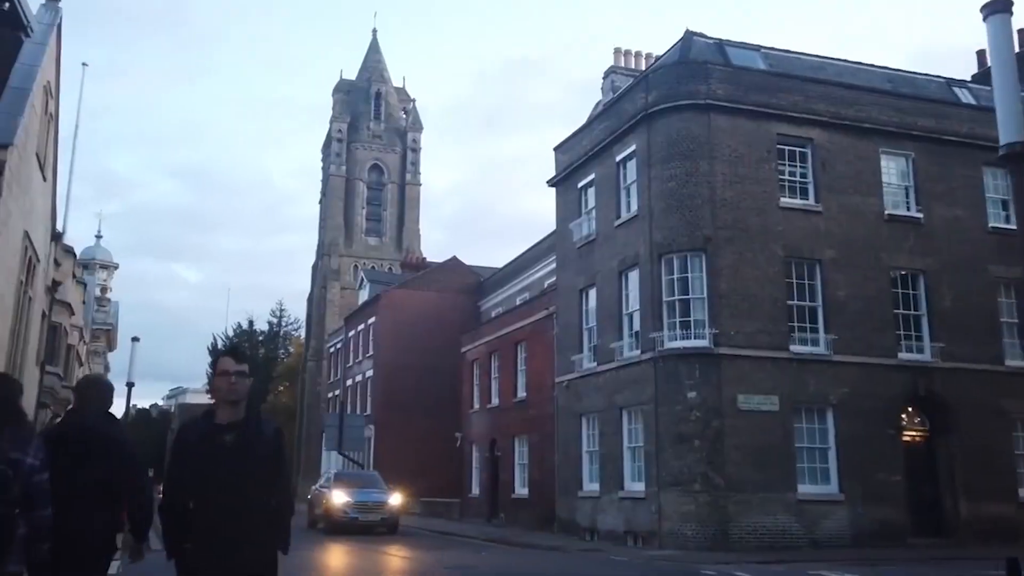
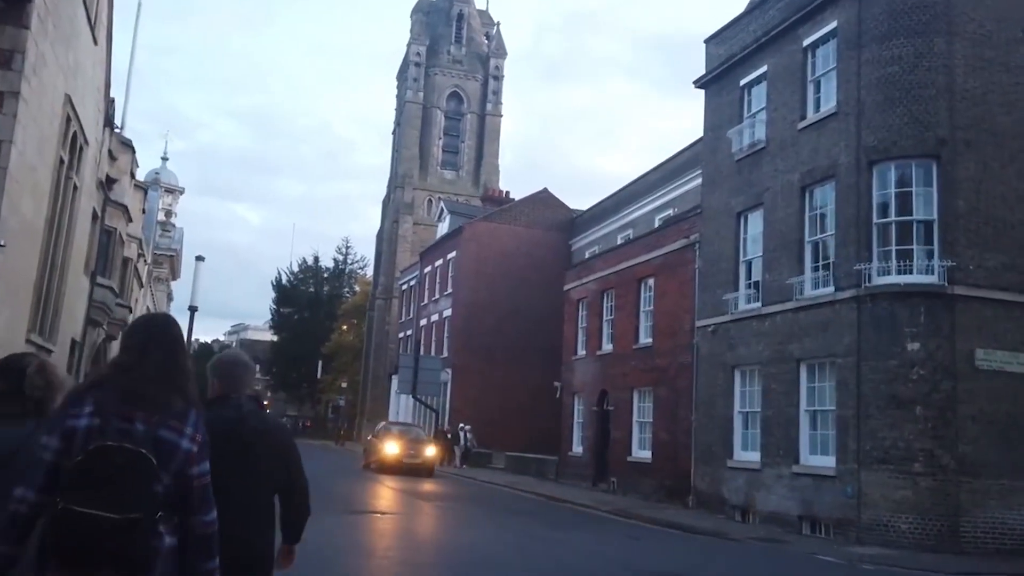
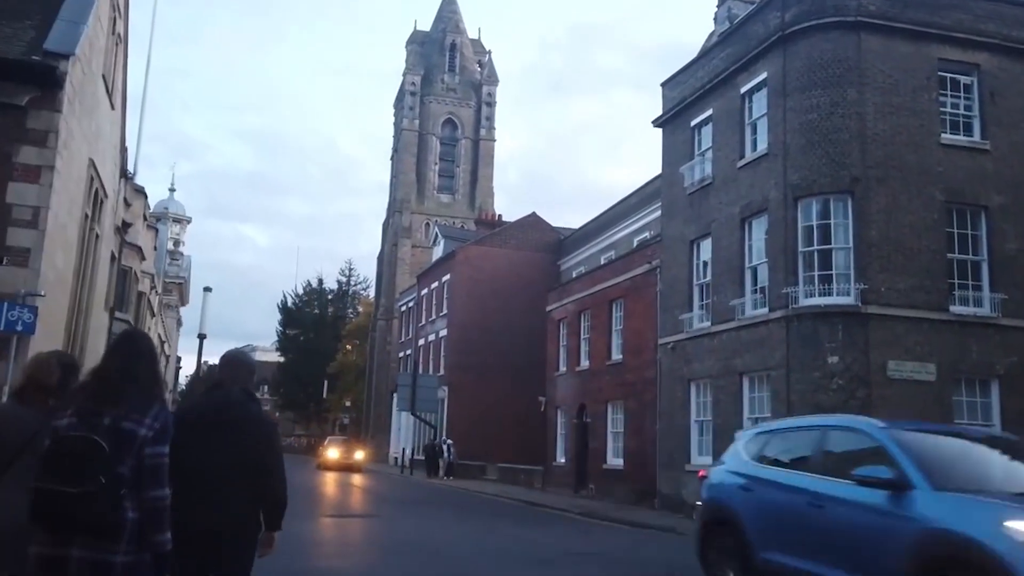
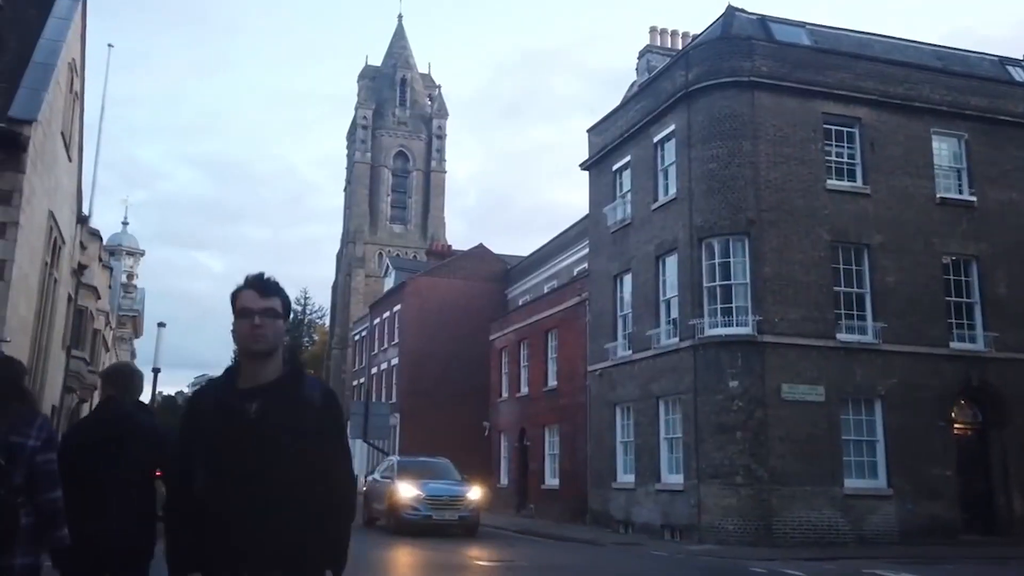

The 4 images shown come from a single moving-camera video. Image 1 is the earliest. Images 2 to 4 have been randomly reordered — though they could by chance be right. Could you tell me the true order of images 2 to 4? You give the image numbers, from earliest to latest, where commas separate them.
4, 3, 2
